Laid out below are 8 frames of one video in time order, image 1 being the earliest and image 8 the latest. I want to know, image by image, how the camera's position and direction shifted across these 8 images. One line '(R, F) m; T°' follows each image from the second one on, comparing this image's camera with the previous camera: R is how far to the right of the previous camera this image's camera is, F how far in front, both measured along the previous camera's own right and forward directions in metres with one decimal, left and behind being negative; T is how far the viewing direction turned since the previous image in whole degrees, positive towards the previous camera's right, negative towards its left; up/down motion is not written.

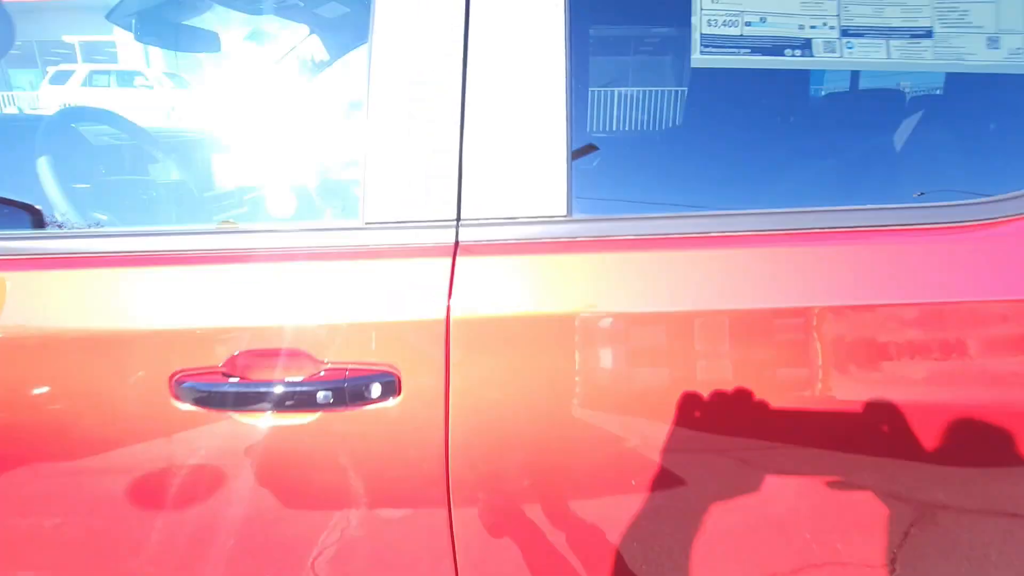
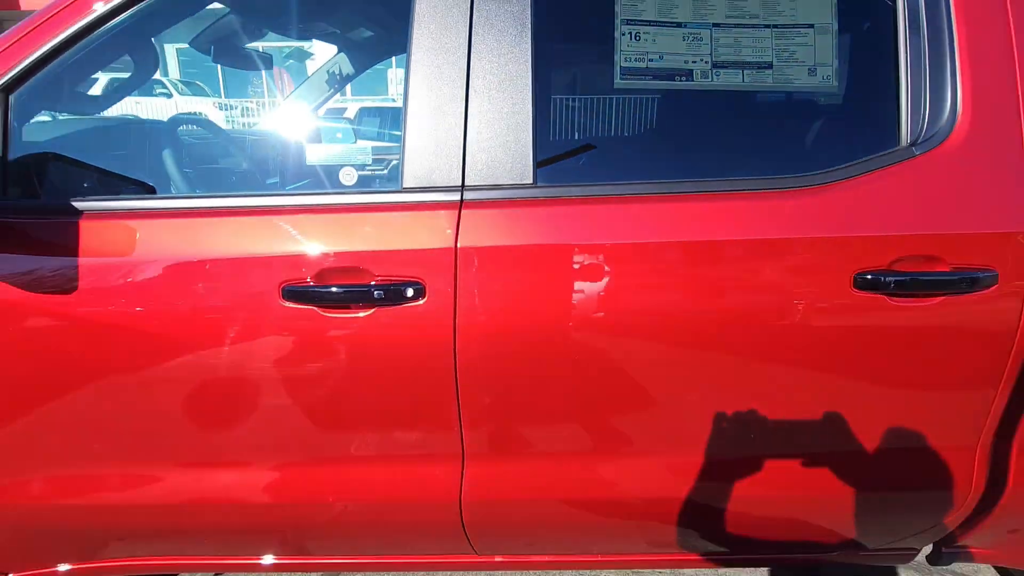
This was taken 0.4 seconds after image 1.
(0.0, -0.4) m; -1°
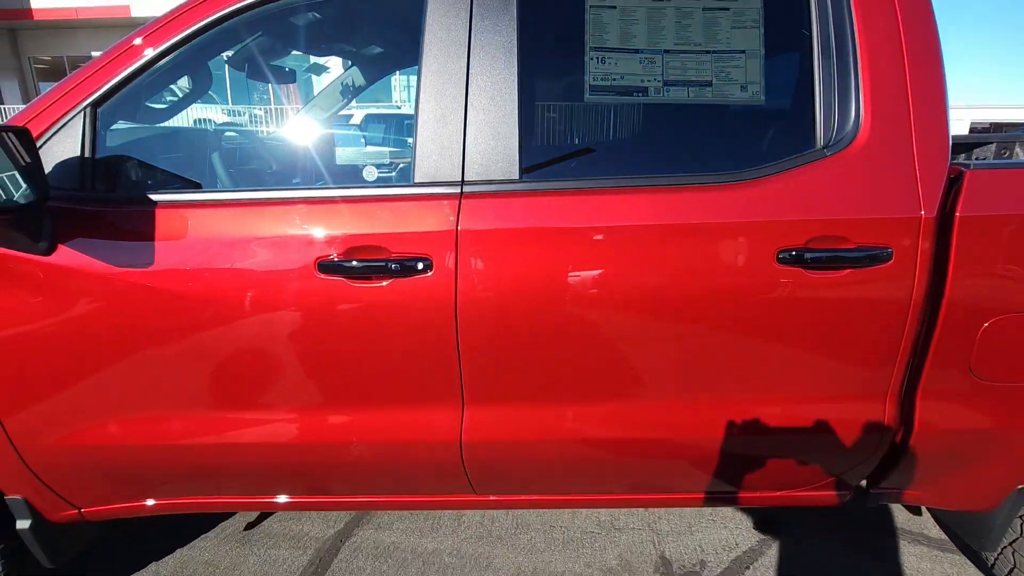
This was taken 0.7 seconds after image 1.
(0.0, -0.2) m; 0°
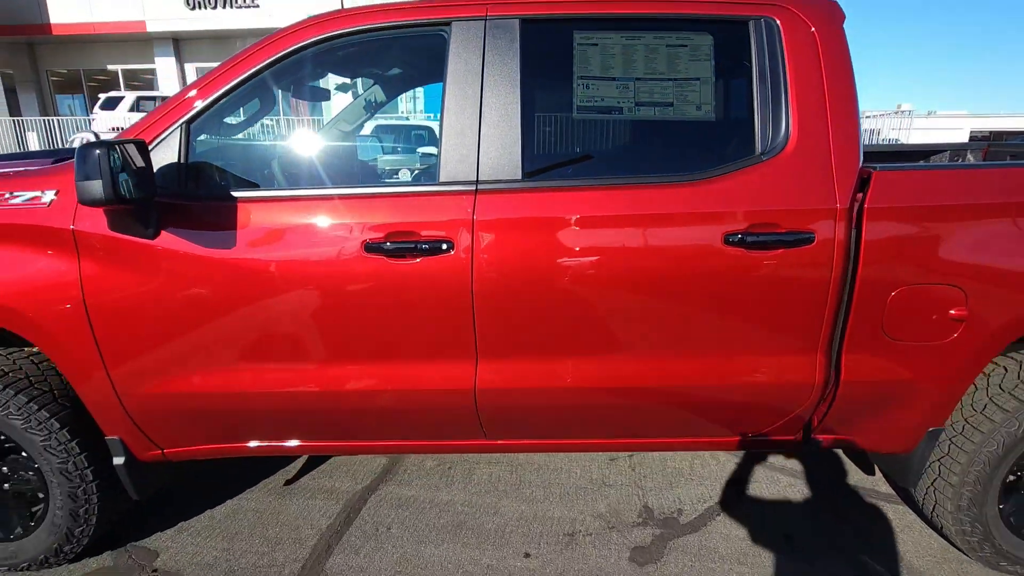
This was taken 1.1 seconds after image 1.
(0.0, -0.3) m; 0°
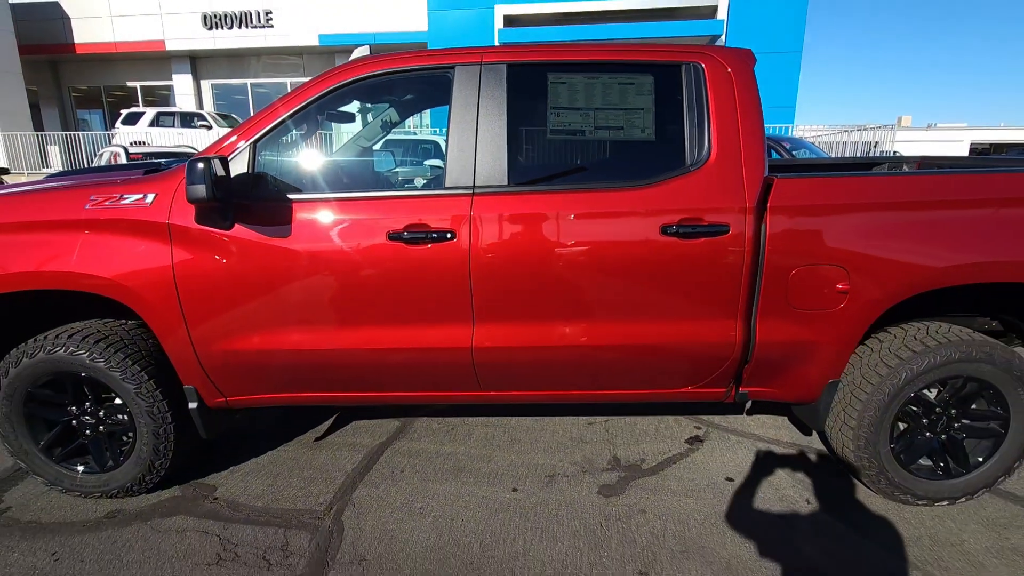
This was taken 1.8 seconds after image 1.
(+0.1, -0.5) m; -1°
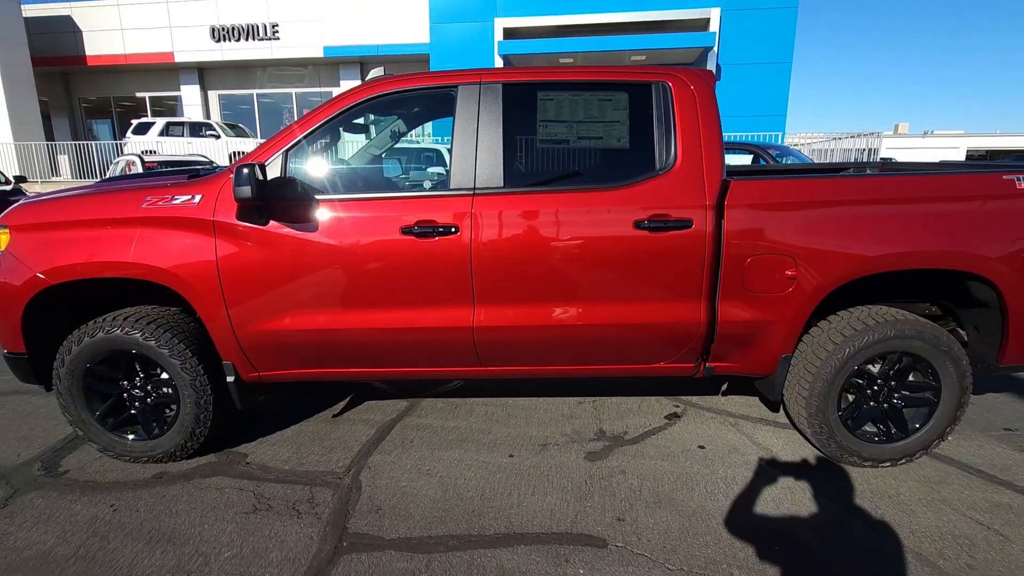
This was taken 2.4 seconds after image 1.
(0.0, -0.3) m; 0°
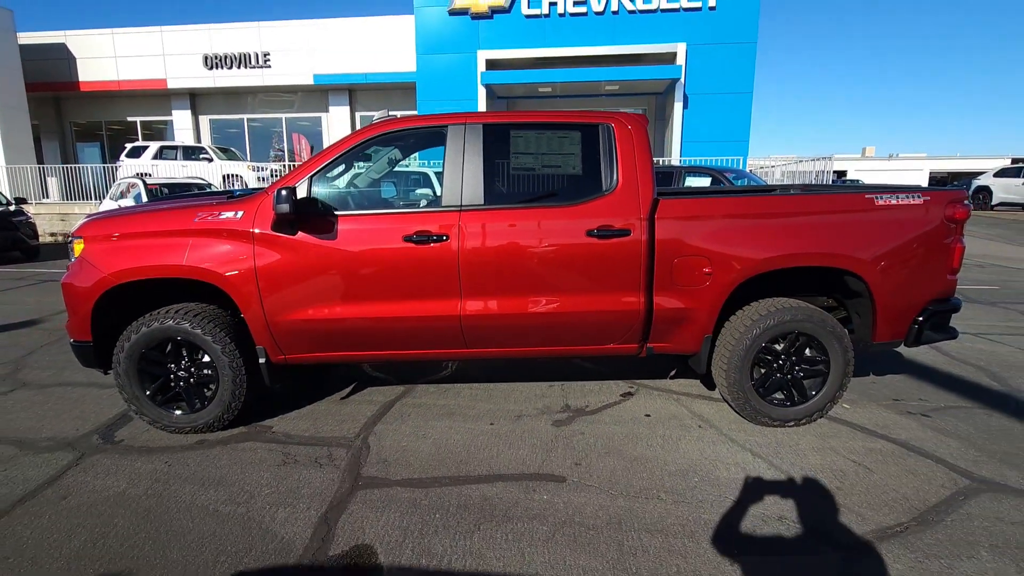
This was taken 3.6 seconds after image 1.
(0.0, -0.7) m; +2°
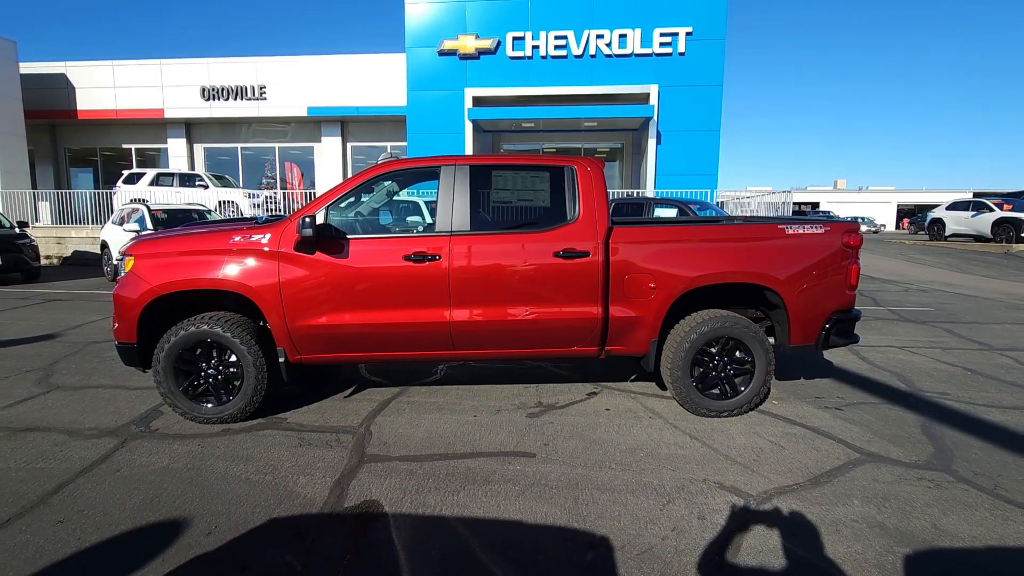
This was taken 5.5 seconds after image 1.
(0.0, -0.7) m; +2°
